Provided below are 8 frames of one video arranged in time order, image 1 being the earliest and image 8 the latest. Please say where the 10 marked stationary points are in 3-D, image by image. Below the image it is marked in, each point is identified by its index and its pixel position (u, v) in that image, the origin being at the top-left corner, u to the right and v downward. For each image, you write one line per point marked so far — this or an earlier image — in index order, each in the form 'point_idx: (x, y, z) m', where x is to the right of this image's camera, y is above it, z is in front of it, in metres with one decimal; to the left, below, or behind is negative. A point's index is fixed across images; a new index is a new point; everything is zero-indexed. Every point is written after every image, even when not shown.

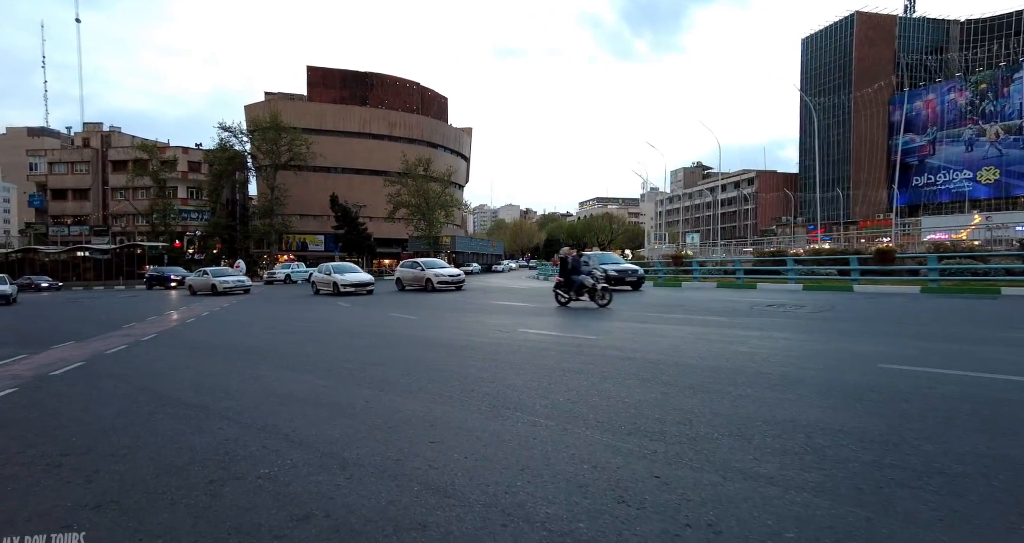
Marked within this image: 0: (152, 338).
0: (-9.1, -1.7, +12.7) m
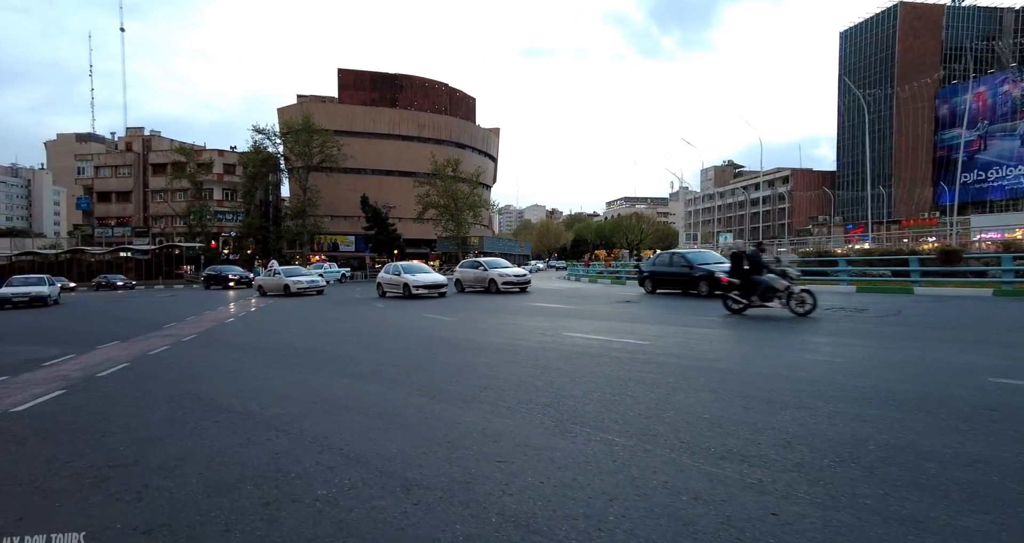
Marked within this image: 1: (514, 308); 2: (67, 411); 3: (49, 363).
0: (-8.1, -1.7, +12.8) m
1: (+0.6, -1.3, +16.2) m
2: (-5.6, -1.8, +6.3) m
3: (-9.4, -1.9, +10.0) m
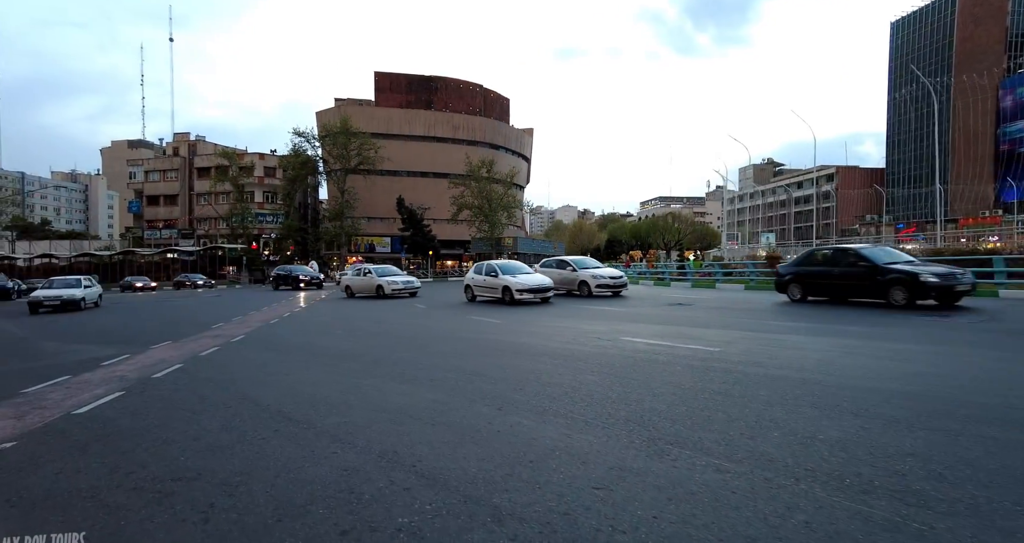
0: (-6.8, -1.8, +12.8) m
1: (+2.0, -1.3, +15.6) m
2: (-4.8, -1.8, +6.2) m
3: (-8.3, -1.9, +10.1) m
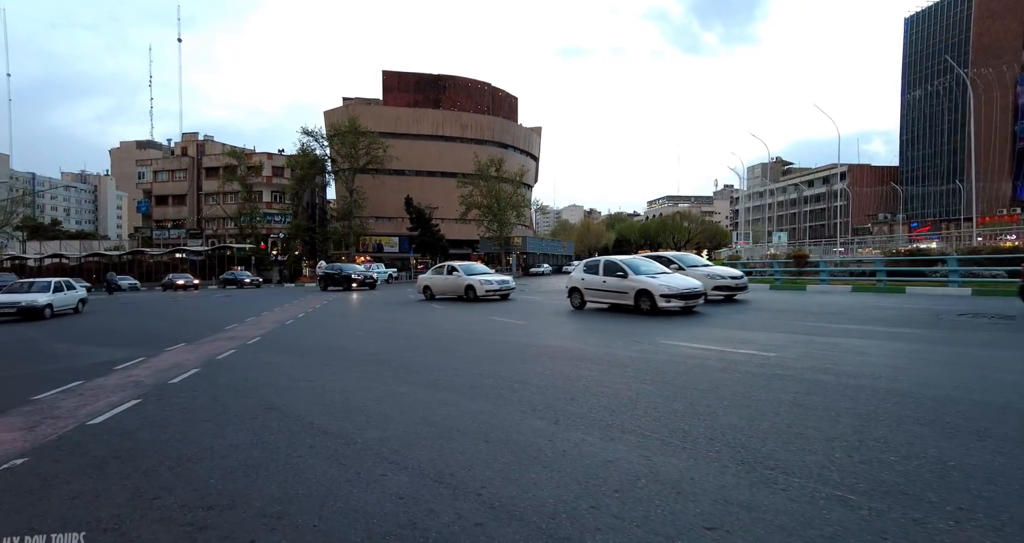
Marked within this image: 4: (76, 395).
0: (-6.2, -1.7, +12.4) m
1: (+2.7, -1.3, +15.1) m
2: (-4.2, -1.8, +5.7) m
3: (-7.7, -1.9, +9.7) m
4: (-6.6, -1.9, +7.5) m
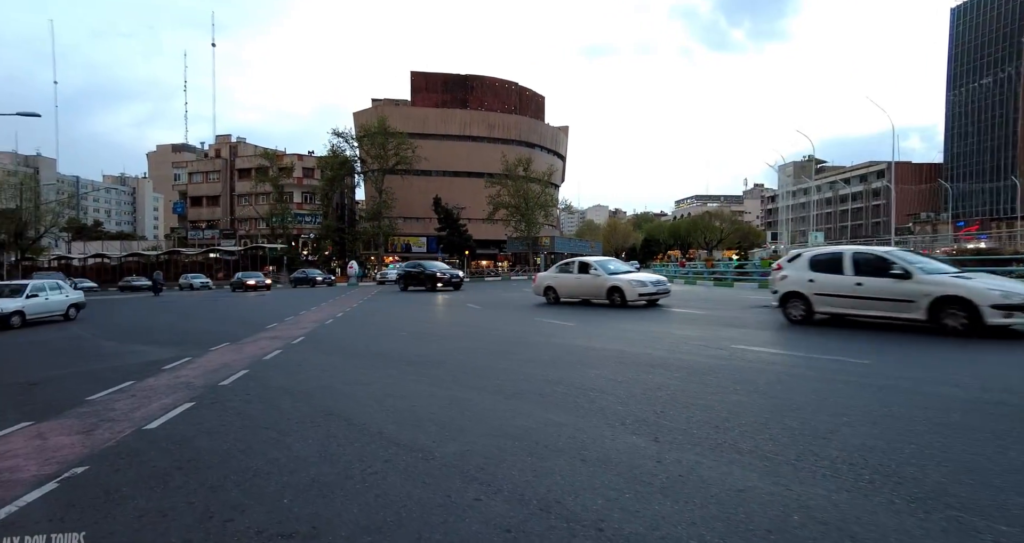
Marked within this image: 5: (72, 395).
0: (-5.0, -1.7, +12.1) m
1: (+4.0, -1.3, +14.4) m
2: (-3.4, -1.8, +5.4) m
3: (-6.6, -1.8, +9.5) m
4: (-5.7, -1.8, +7.3) m
5: (-6.8, -1.9, +7.6) m
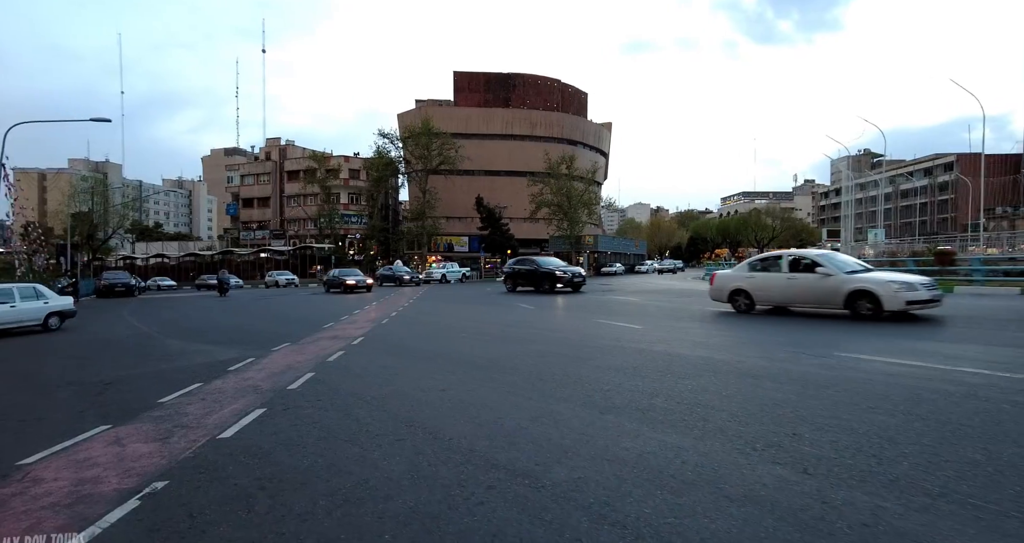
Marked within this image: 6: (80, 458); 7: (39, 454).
0: (-3.5, -1.7, +11.9) m
1: (+5.7, -1.3, +13.5) m
2: (-2.4, -1.8, +5.1) m
3: (-5.3, -1.8, +9.4) m
4: (-4.5, -1.8, +7.1) m
5: (-5.6, -1.9, +7.5) m
6: (-4.3, -1.9, +4.9) m
7: (-4.8, -1.9, +5.1) m
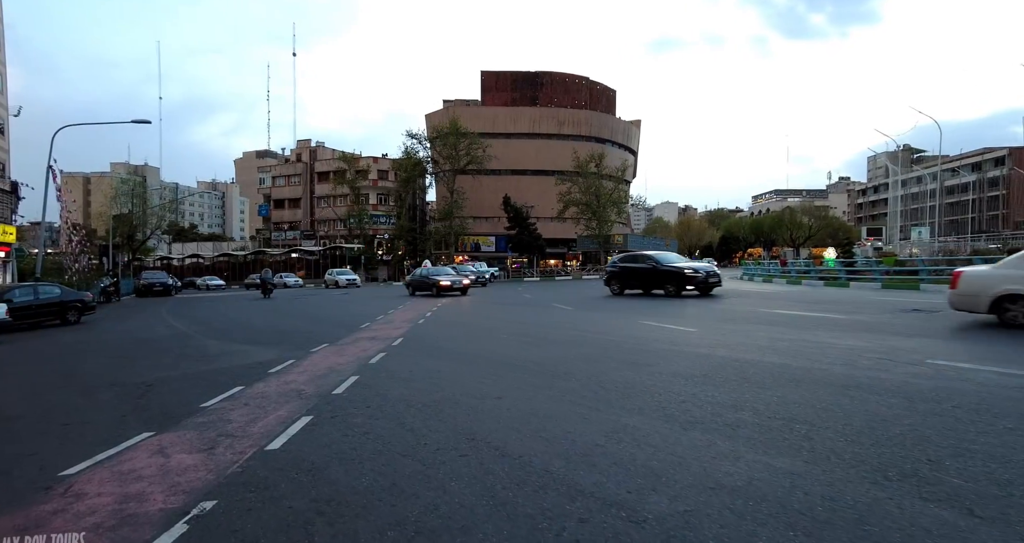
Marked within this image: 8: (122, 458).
0: (-2.5, -1.7, +11.5) m
1: (+6.8, -1.3, +12.7) m
2: (-1.7, -1.7, +4.6) m
3: (-4.4, -1.8, +9.1) m
4: (-3.7, -1.8, +6.8) m
5: (-4.8, -1.9, +7.3) m
6: (-3.6, -1.8, +4.6) m
7: (-4.1, -1.9, +4.8) m
8: (-3.9, -1.9, +4.9) m
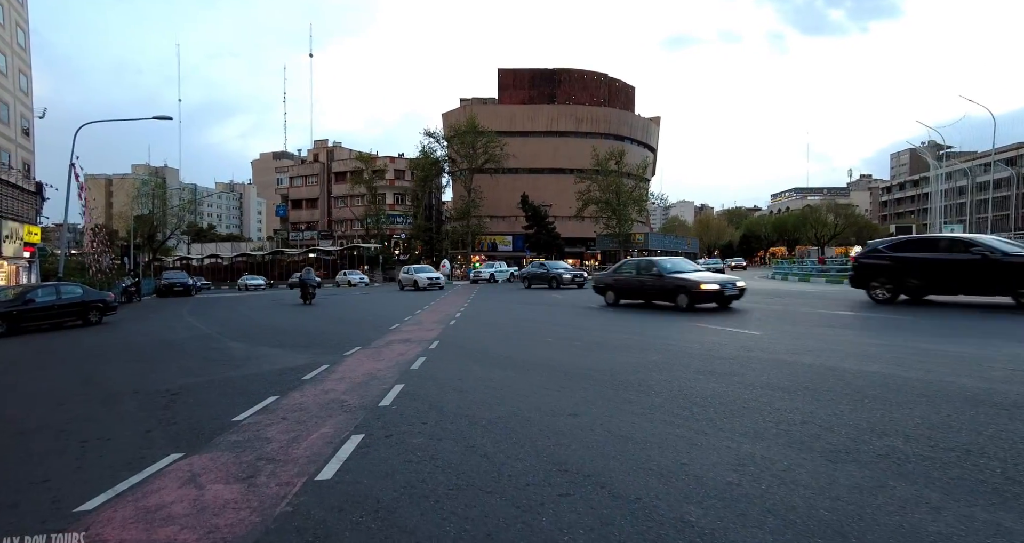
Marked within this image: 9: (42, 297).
0: (-1.4, -1.7, +10.7) m
1: (+7.8, -1.2, +11.6) m
2: (-0.8, -1.7, +3.8) m
3: (-3.4, -1.8, +8.4) m
4: (-2.8, -1.8, +6.0) m
5: (-3.9, -1.8, +6.5) m
6: (-2.8, -1.8, +3.8) m
7: (-3.3, -1.8, +4.0) m
8: (-3.0, -1.8, +4.1) m
9: (-18.4, -1.0, +19.4) m
